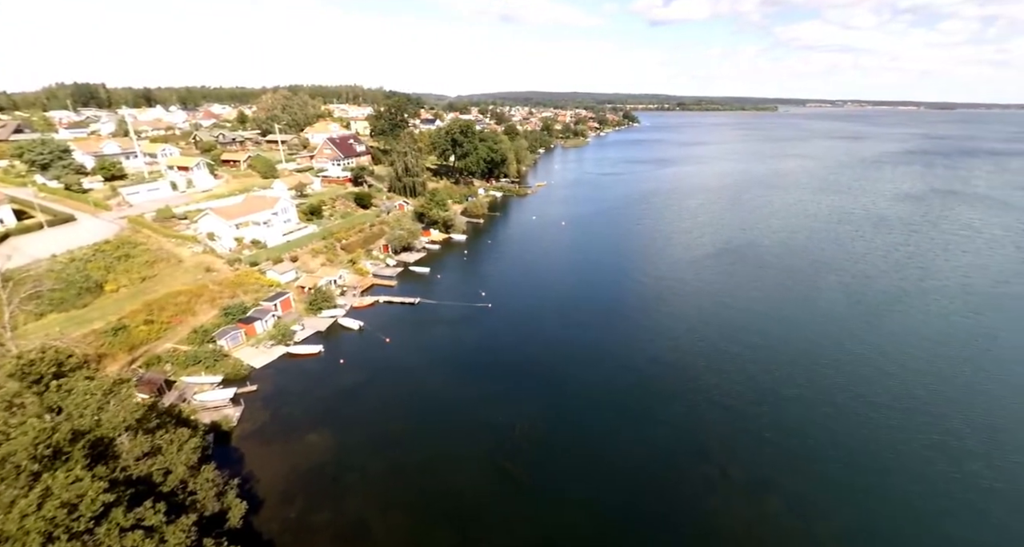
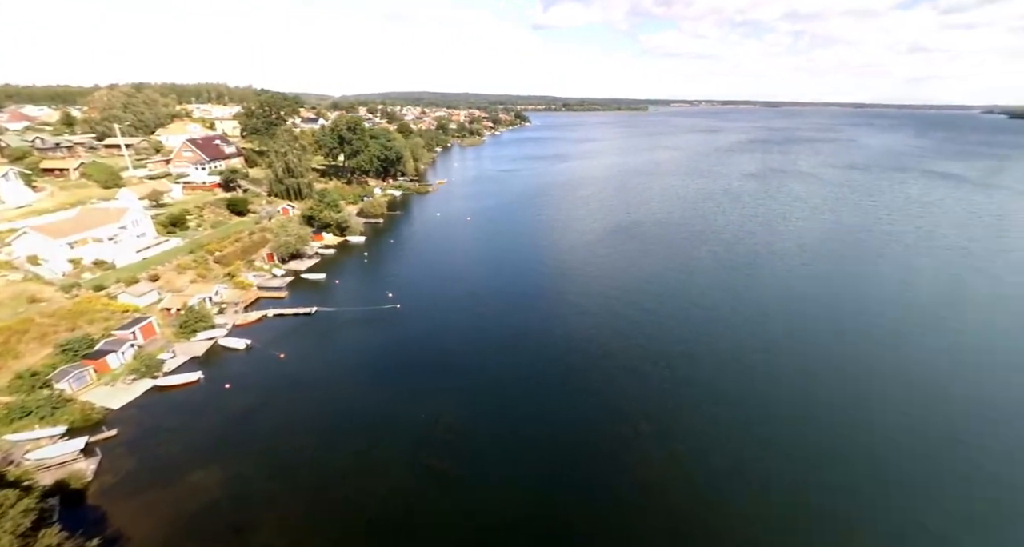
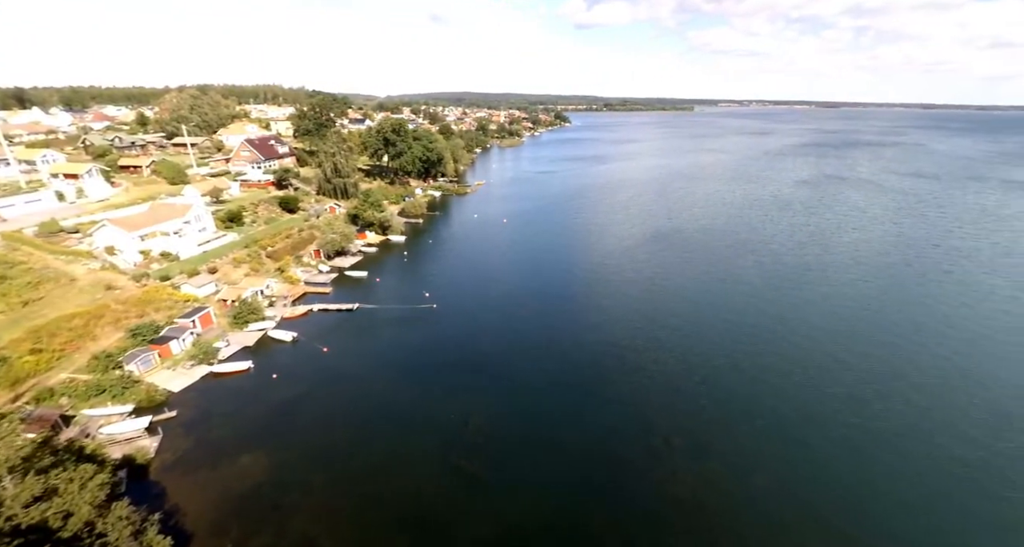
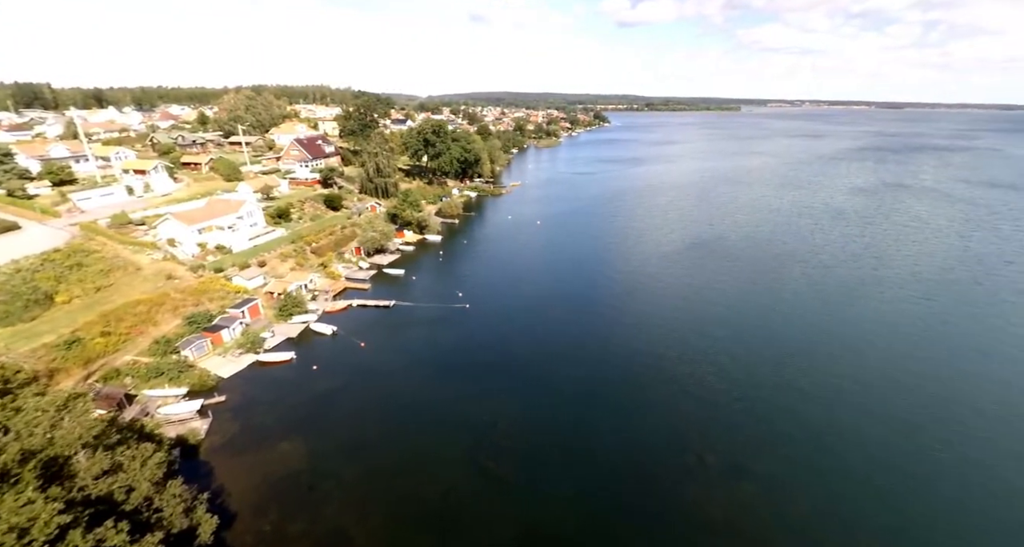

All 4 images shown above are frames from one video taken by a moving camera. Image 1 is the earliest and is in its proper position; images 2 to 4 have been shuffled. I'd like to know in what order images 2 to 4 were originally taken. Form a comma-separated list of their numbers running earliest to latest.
4, 3, 2
